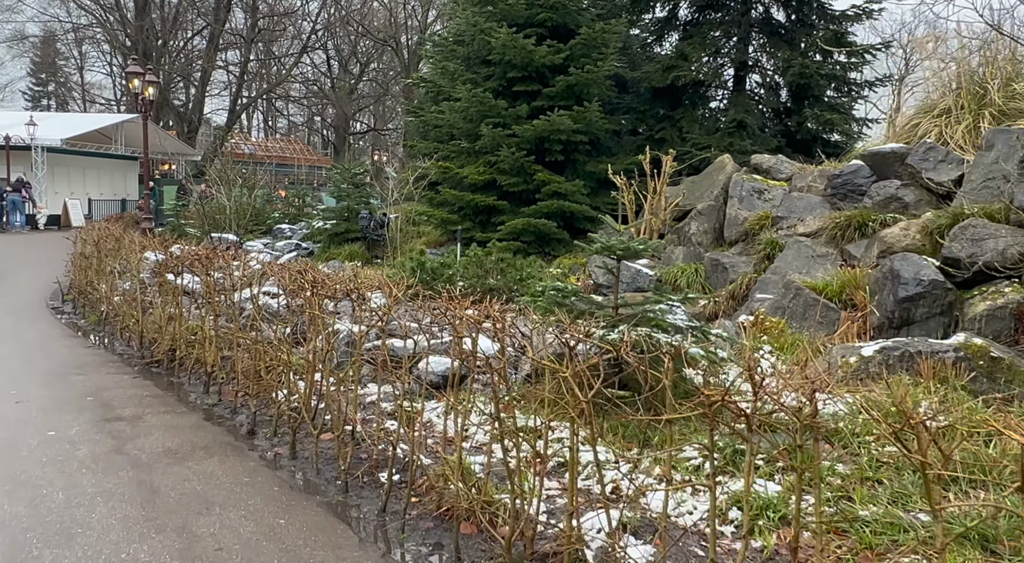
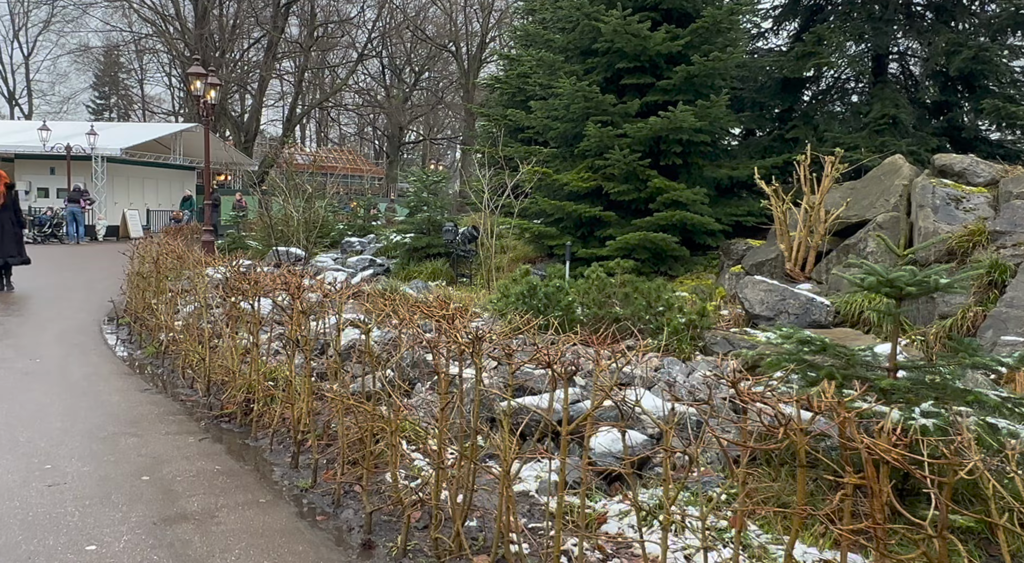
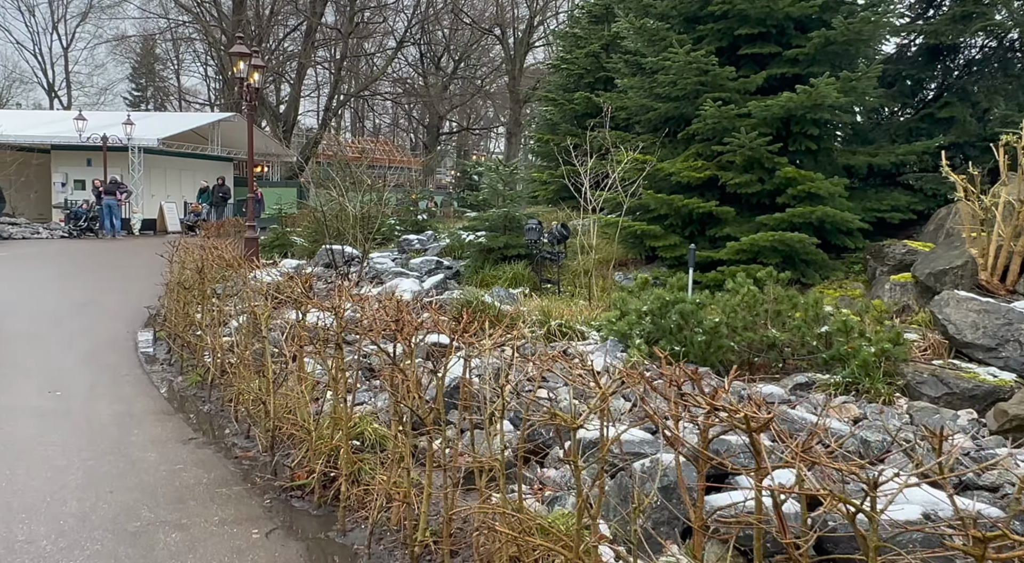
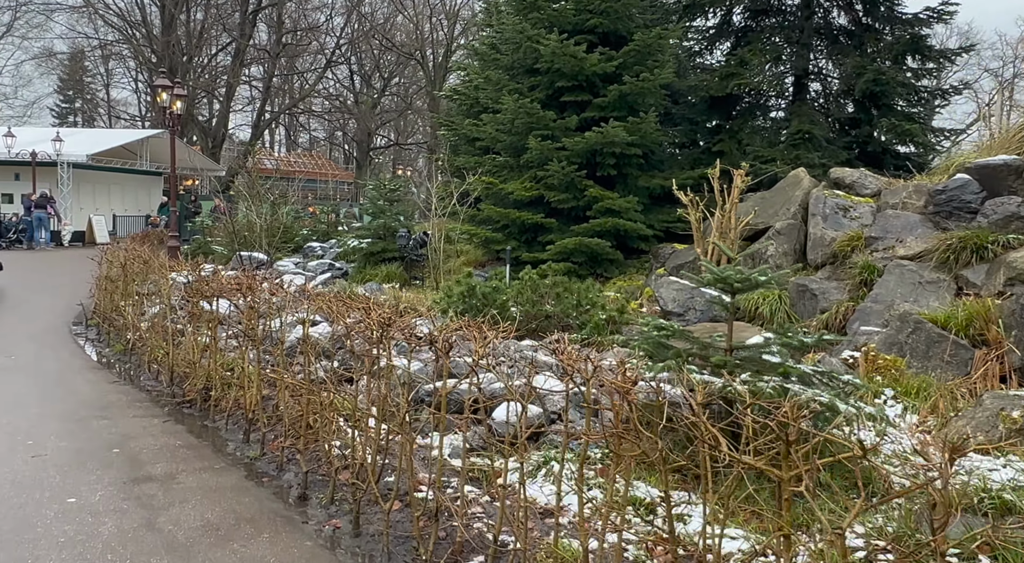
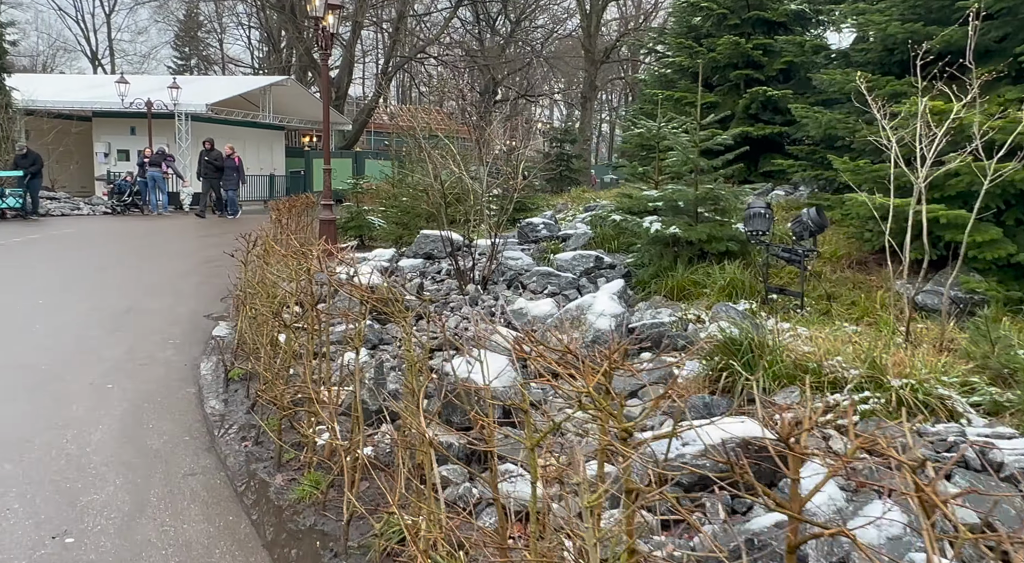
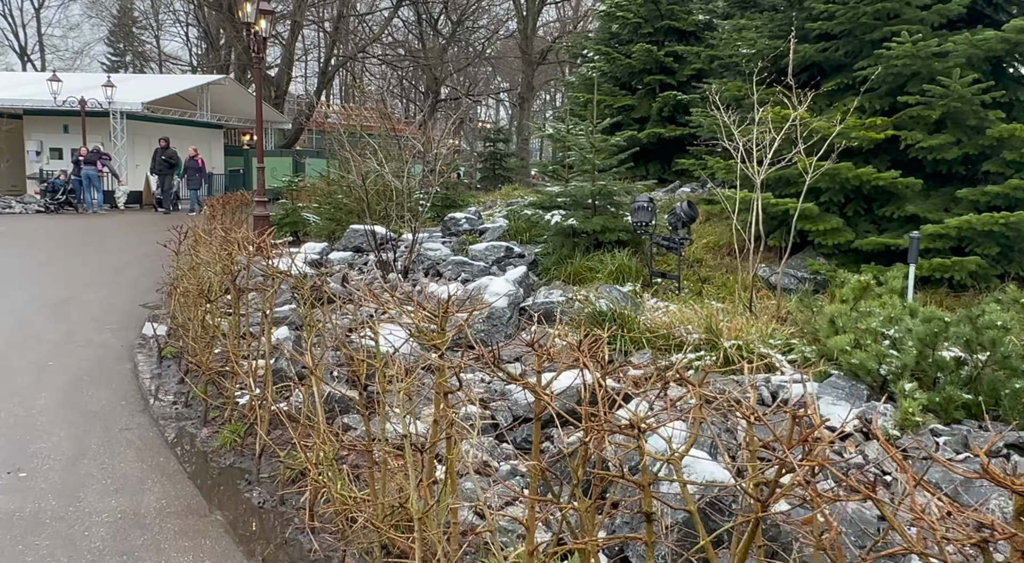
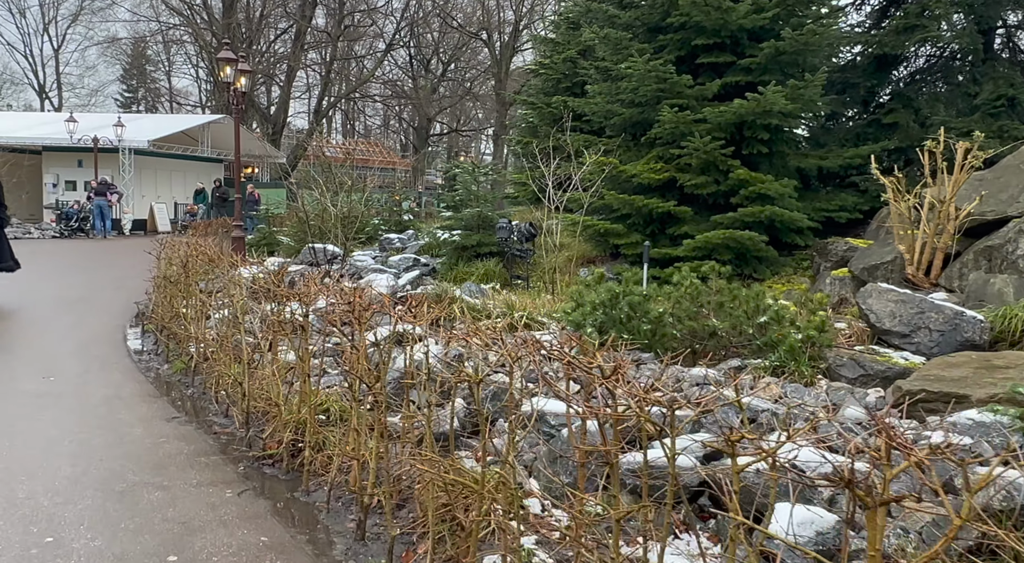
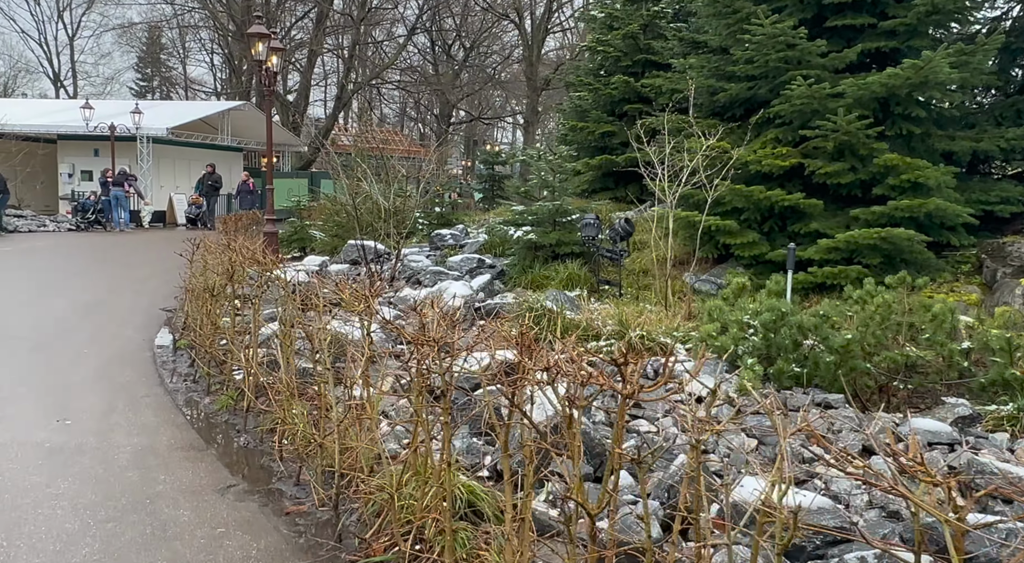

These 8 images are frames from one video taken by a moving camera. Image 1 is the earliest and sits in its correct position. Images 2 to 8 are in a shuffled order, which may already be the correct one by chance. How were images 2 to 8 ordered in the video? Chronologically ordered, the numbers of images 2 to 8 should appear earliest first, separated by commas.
4, 2, 7, 3, 8, 6, 5
